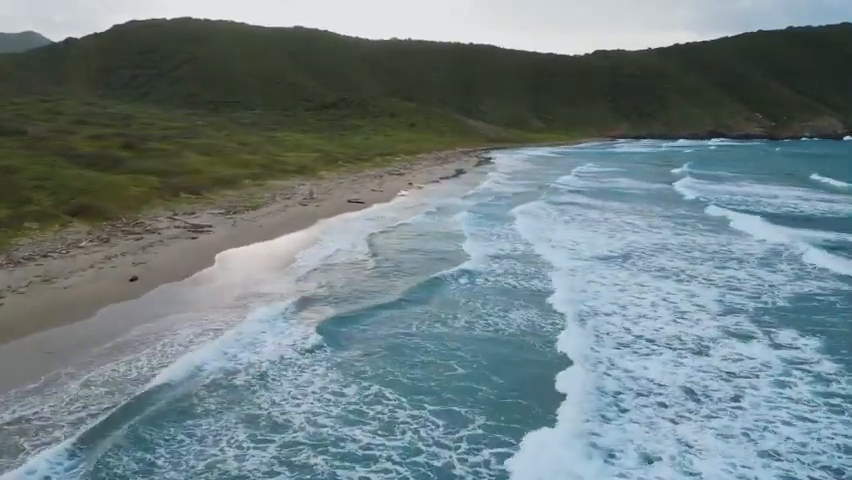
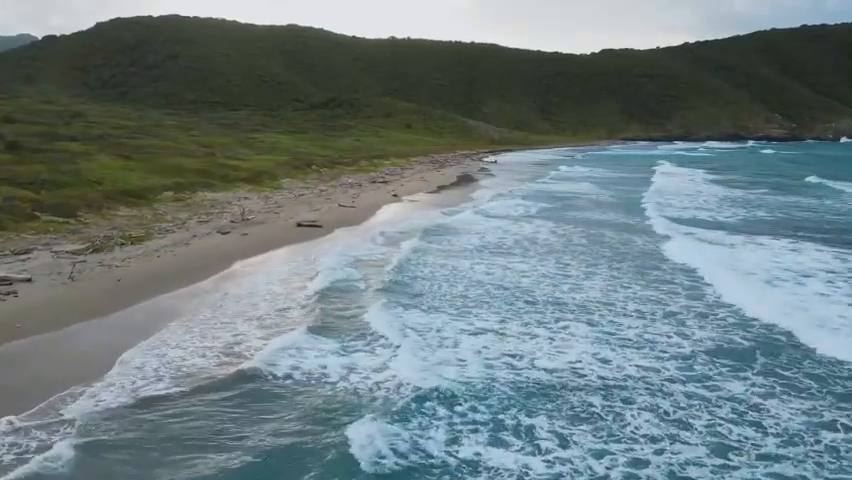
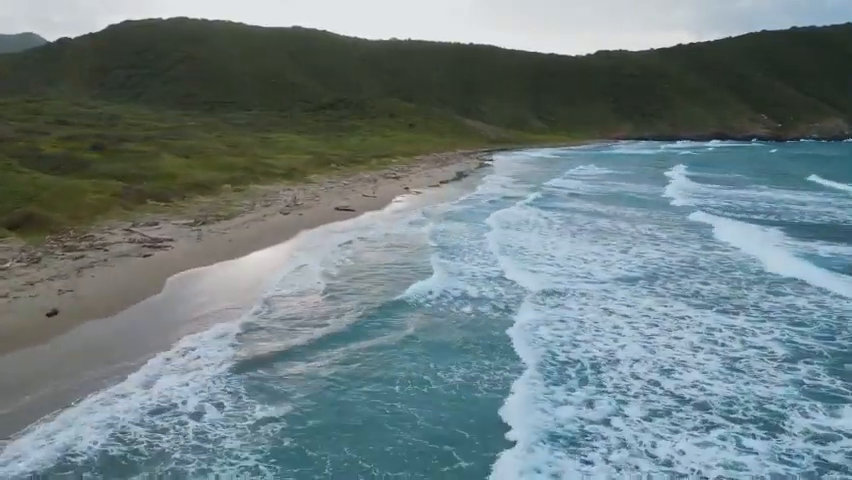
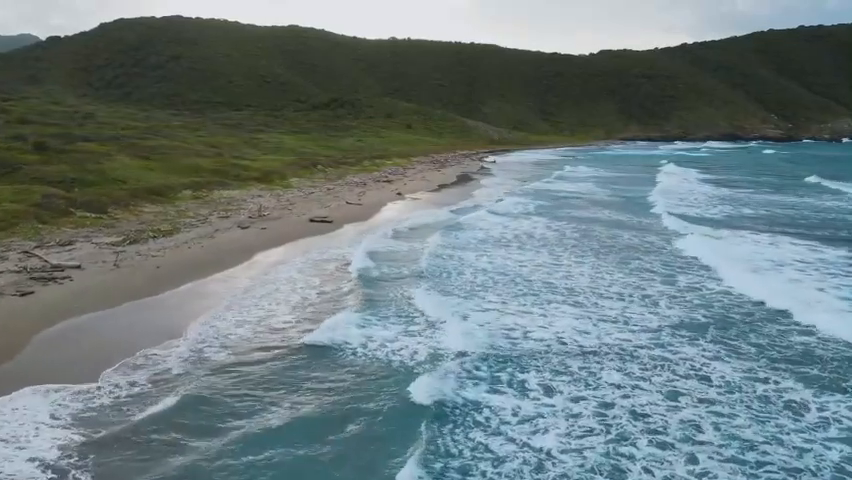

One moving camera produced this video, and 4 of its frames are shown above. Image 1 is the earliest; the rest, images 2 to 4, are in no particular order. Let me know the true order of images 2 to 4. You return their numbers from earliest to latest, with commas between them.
3, 4, 2
